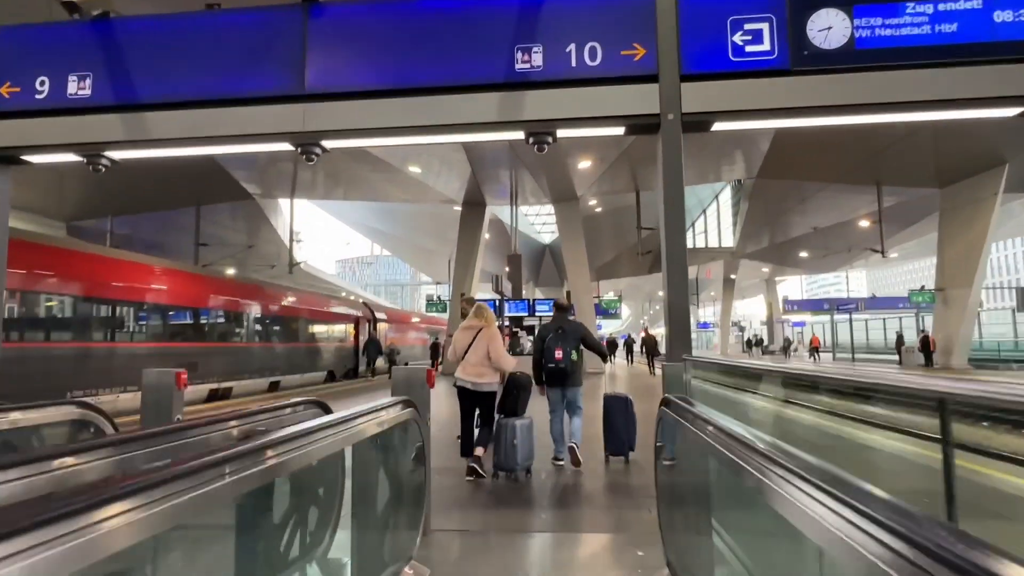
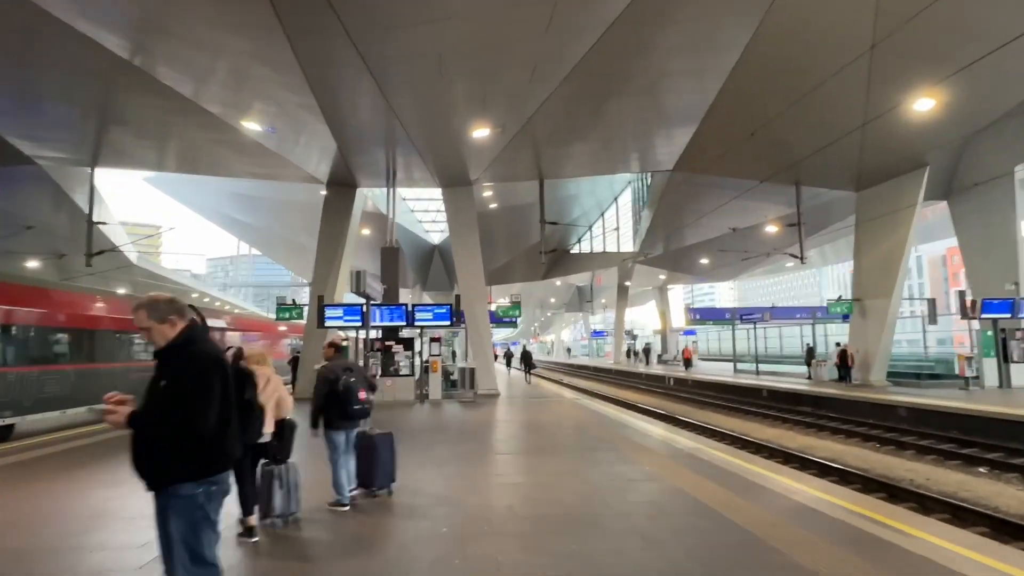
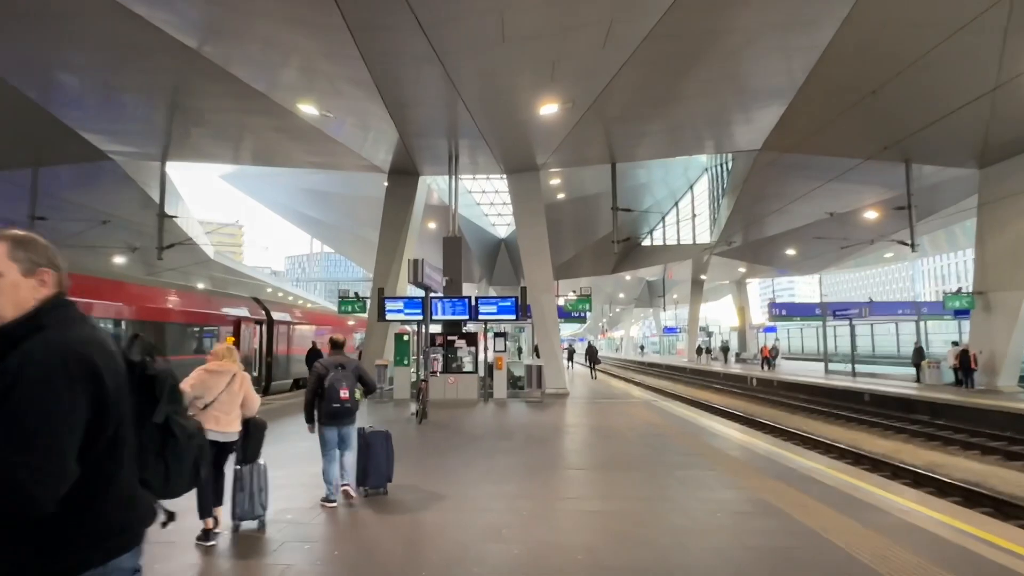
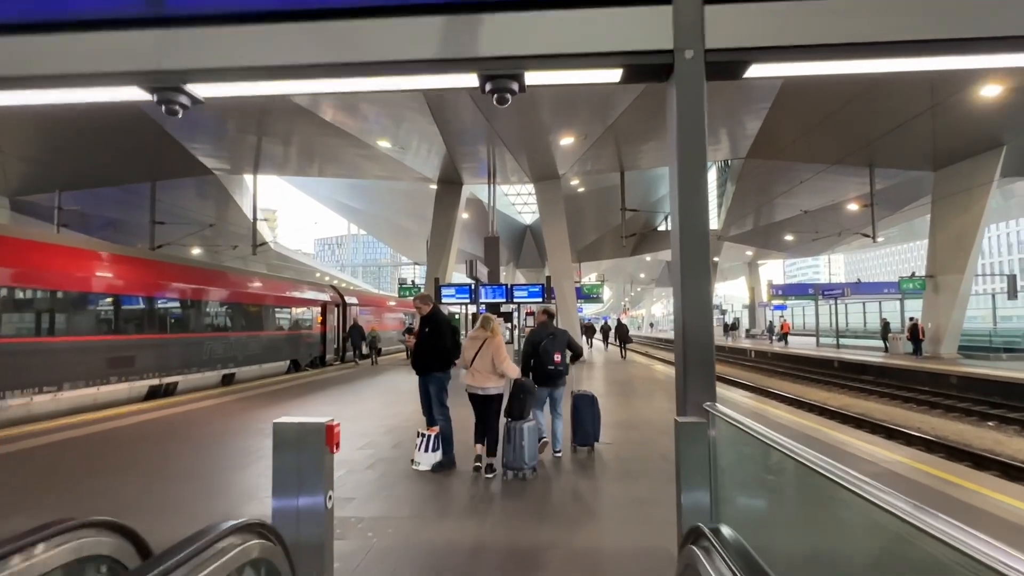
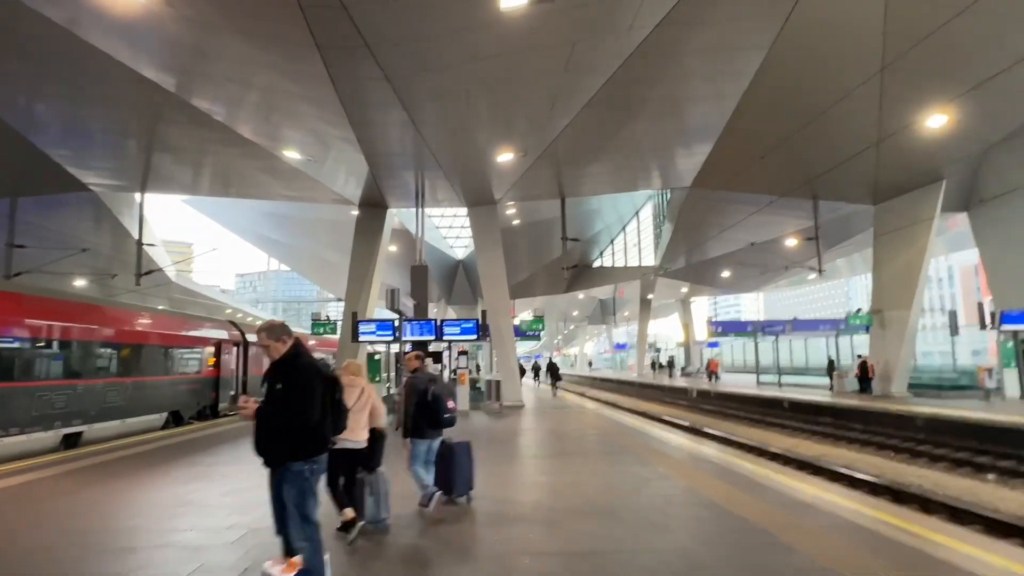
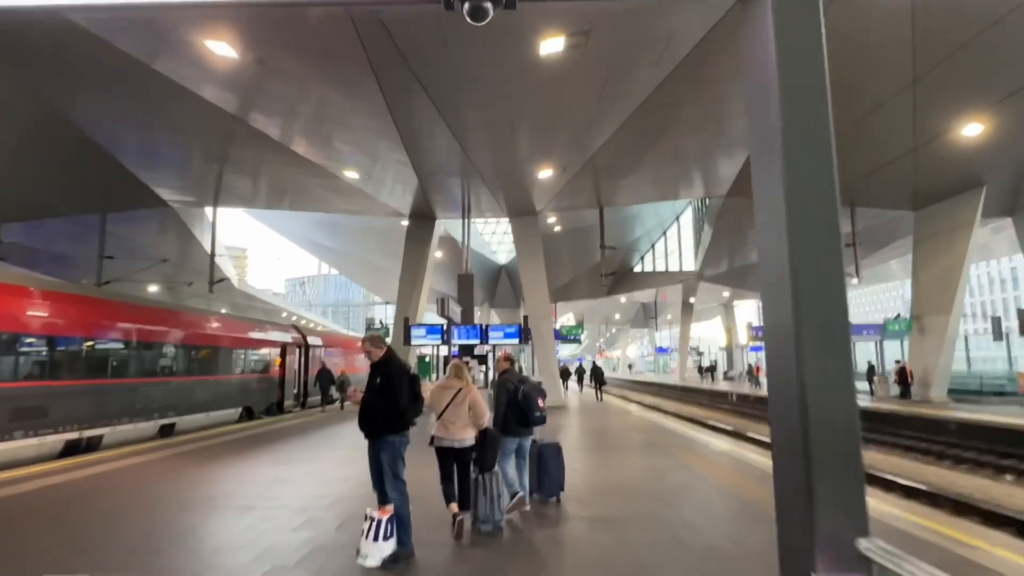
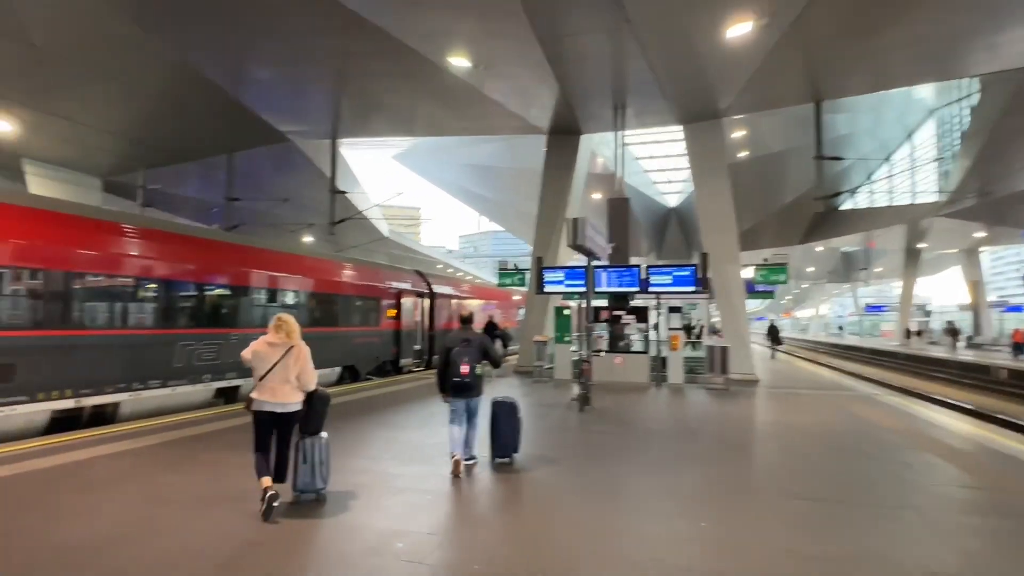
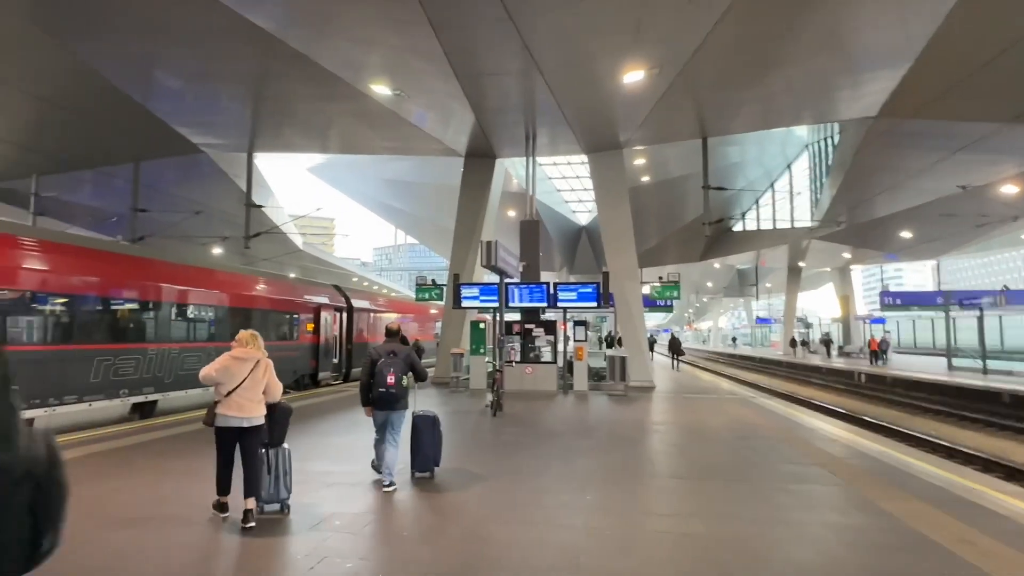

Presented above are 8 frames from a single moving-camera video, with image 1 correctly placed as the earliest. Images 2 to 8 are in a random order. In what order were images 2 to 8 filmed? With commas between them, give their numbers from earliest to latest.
4, 6, 5, 2, 3, 8, 7
